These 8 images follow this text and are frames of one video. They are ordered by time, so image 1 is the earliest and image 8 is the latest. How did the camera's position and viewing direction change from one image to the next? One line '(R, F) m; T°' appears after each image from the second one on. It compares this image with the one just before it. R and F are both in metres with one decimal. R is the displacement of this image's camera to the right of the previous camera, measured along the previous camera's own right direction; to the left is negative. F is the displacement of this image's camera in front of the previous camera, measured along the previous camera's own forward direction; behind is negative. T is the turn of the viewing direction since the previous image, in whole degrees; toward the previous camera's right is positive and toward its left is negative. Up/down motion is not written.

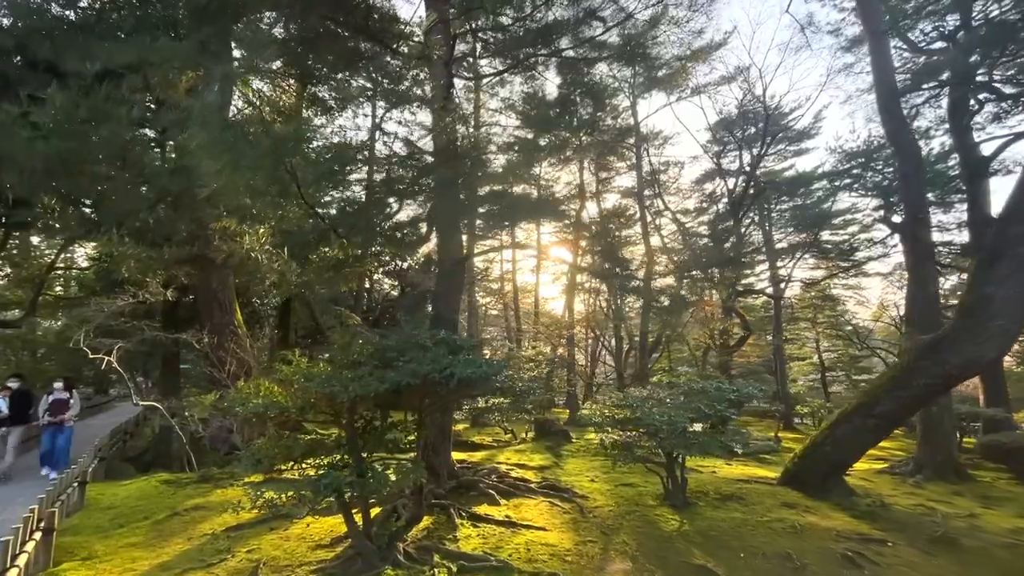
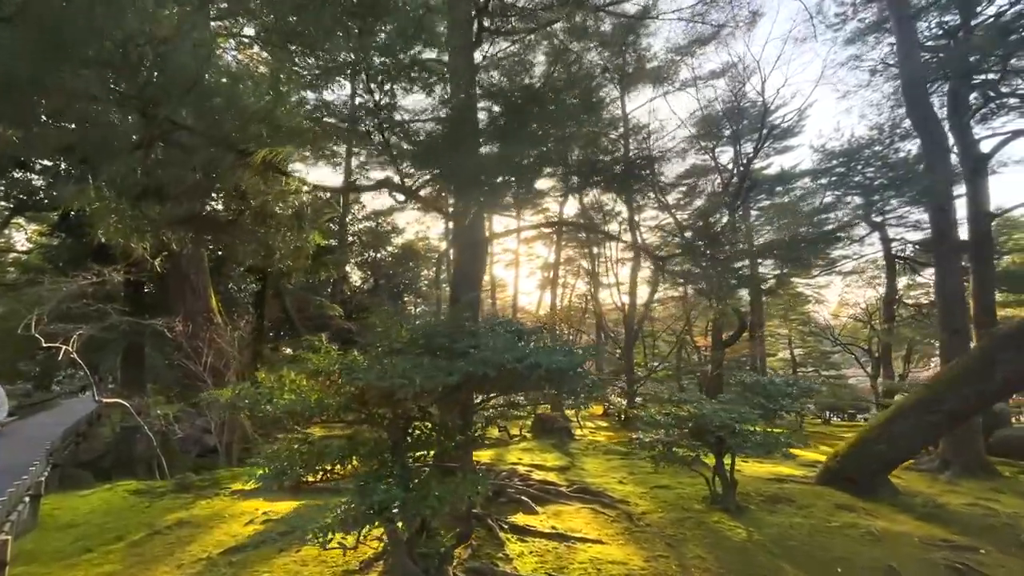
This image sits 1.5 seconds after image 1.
(-0.6, +0.7) m; +4°
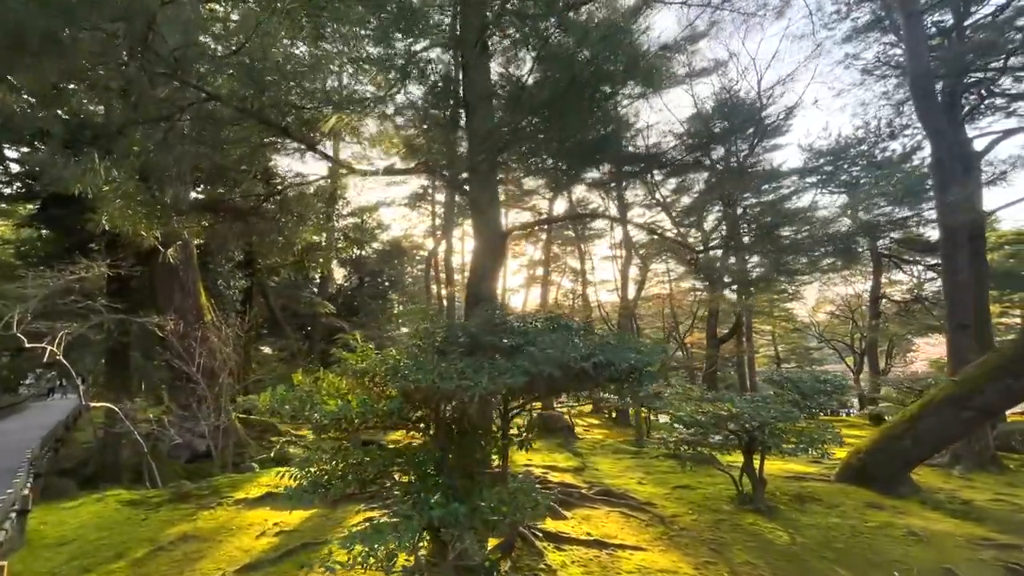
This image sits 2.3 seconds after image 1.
(-0.4, +0.2) m; +2°
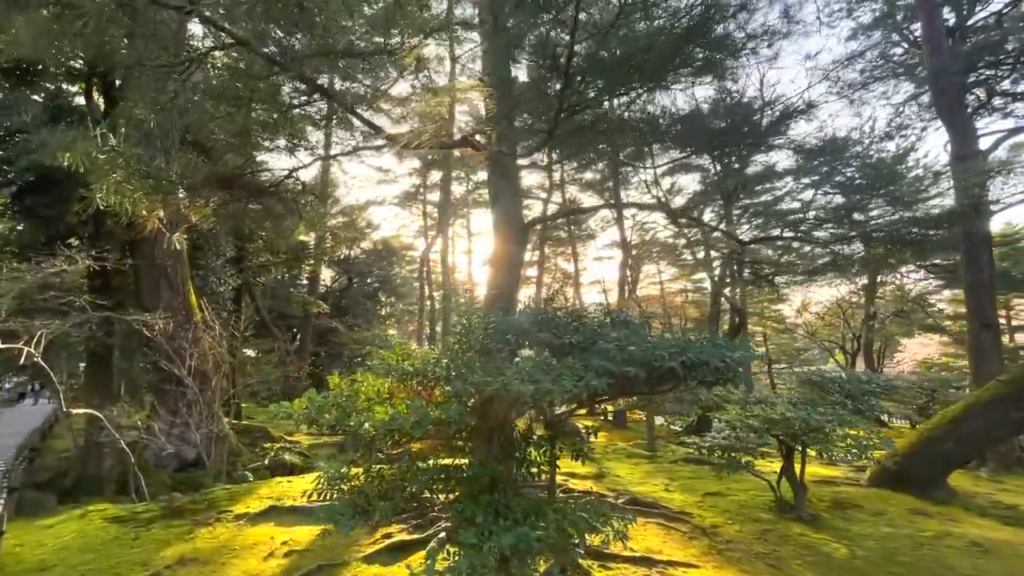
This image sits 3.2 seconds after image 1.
(-0.3, +0.4) m; +2°
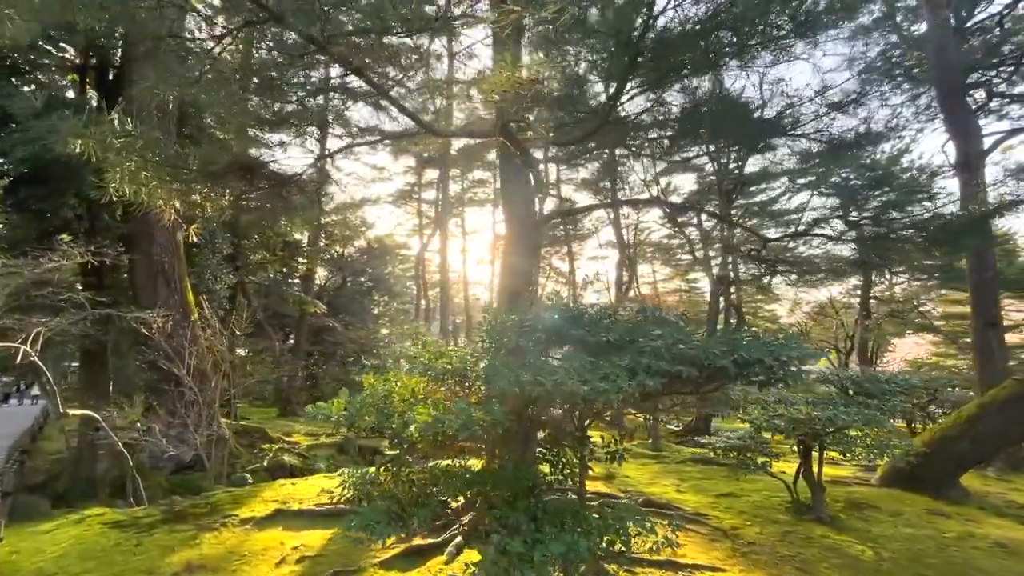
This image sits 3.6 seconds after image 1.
(-0.2, +0.1) m; +1°
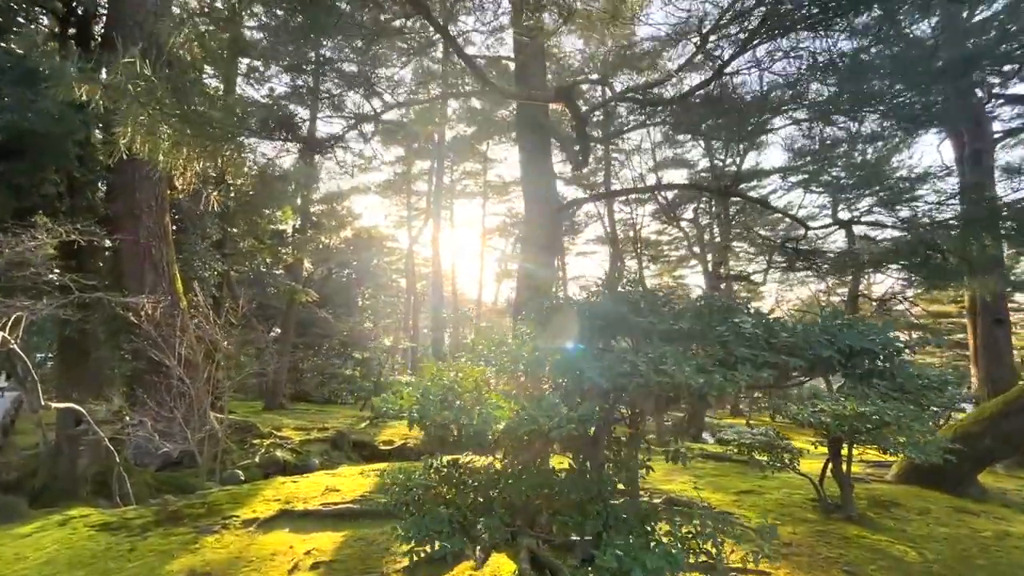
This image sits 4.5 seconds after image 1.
(-0.3, +0.2) m; +2°
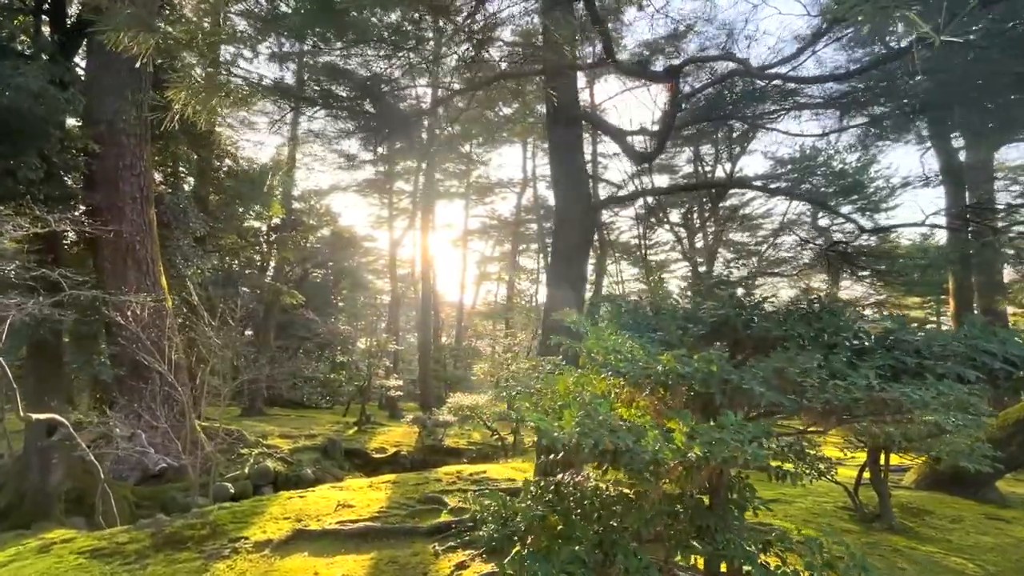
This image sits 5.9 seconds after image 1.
(-0.4, +0.3) m; +3°
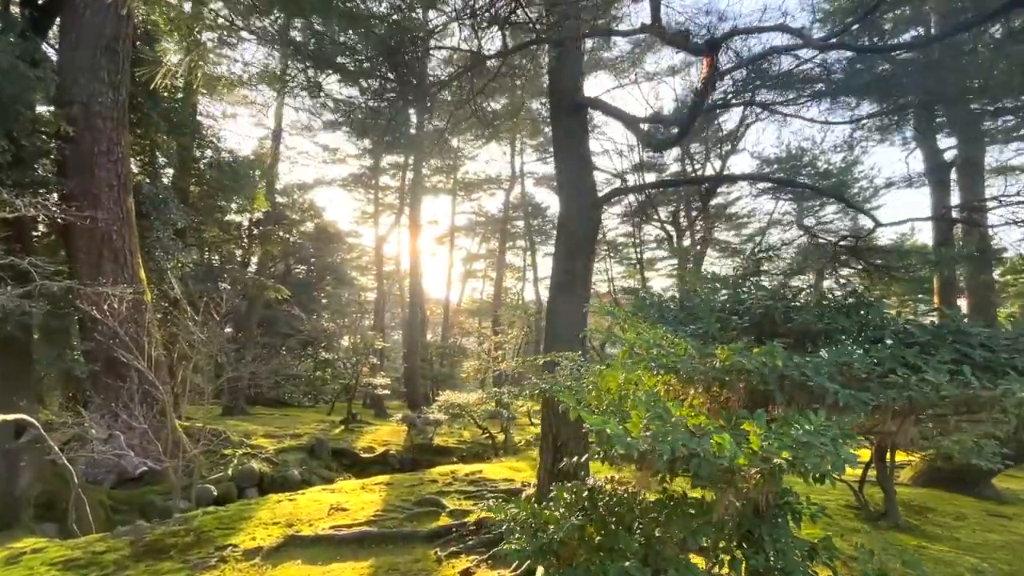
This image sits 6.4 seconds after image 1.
(-0.1, +0.2) m; +2°
